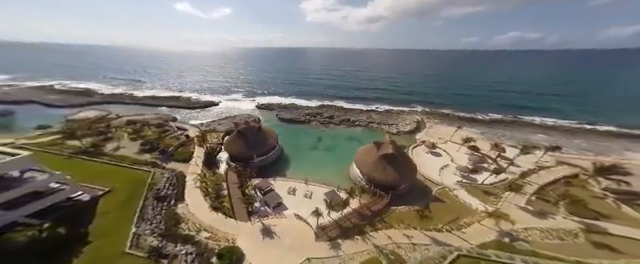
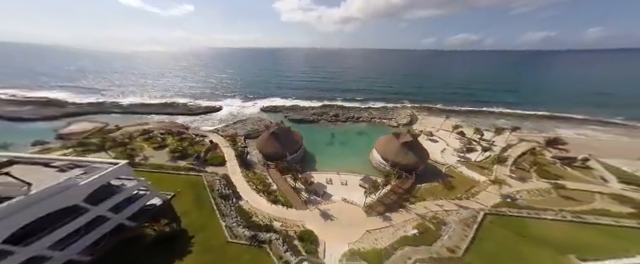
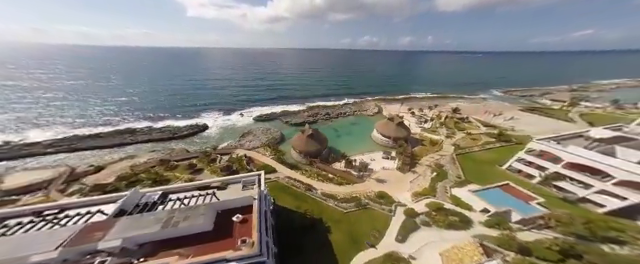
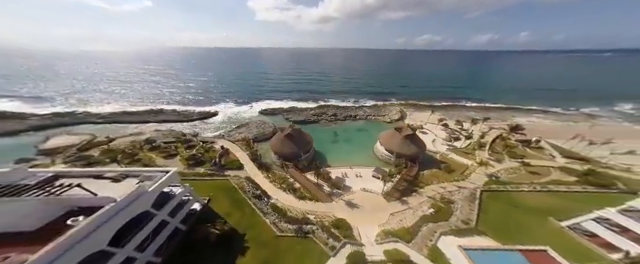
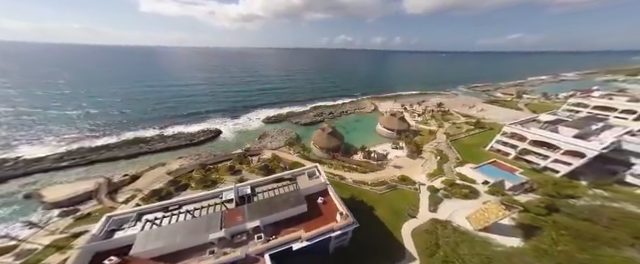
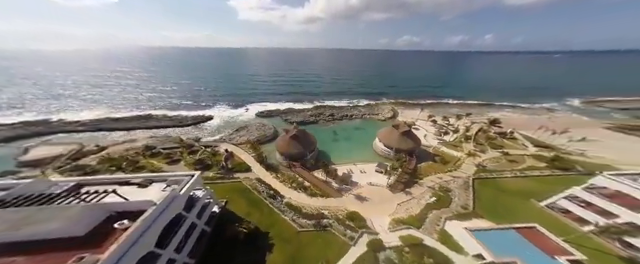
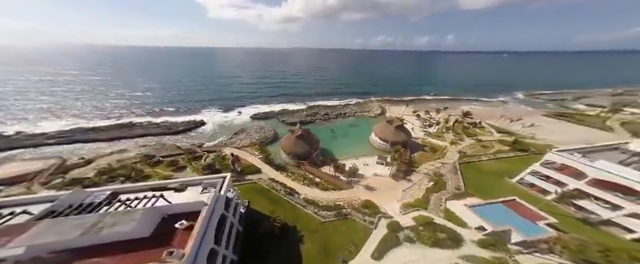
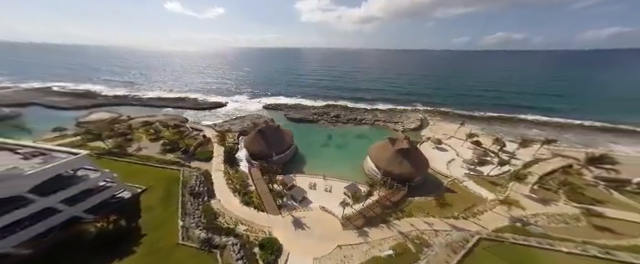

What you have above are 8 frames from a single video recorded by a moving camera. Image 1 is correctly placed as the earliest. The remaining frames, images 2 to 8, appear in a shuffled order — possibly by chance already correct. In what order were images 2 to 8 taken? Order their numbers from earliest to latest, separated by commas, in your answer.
8, 2, 4, 6, 7, 3, 5
